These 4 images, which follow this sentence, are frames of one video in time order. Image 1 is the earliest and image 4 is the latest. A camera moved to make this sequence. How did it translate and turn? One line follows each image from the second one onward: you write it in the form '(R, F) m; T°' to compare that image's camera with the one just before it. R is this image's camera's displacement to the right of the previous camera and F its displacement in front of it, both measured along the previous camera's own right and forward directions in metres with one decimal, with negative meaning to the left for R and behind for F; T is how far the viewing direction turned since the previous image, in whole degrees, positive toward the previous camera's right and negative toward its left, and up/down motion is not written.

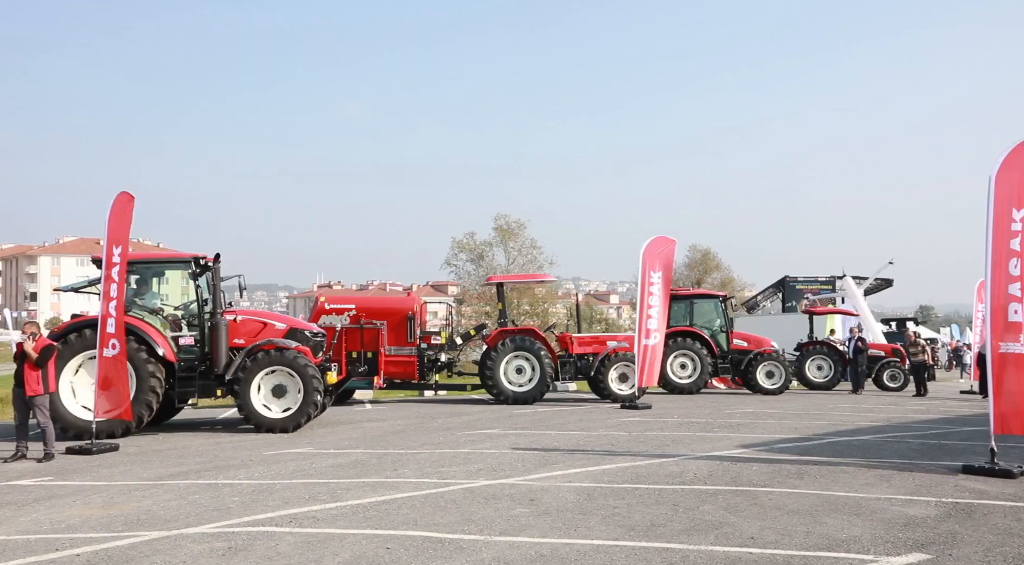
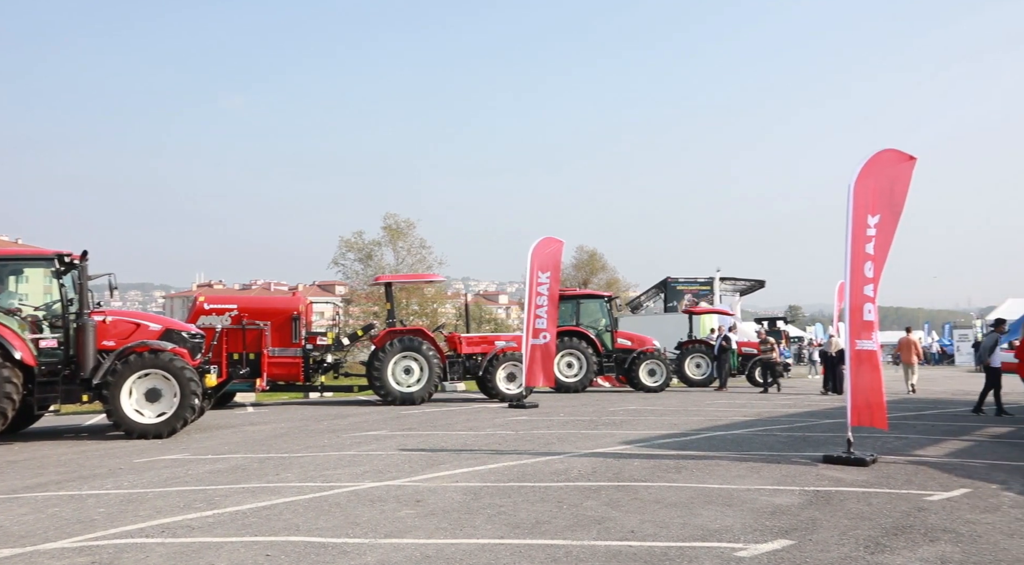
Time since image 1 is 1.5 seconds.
(+0.2, 0.0) m; +5°
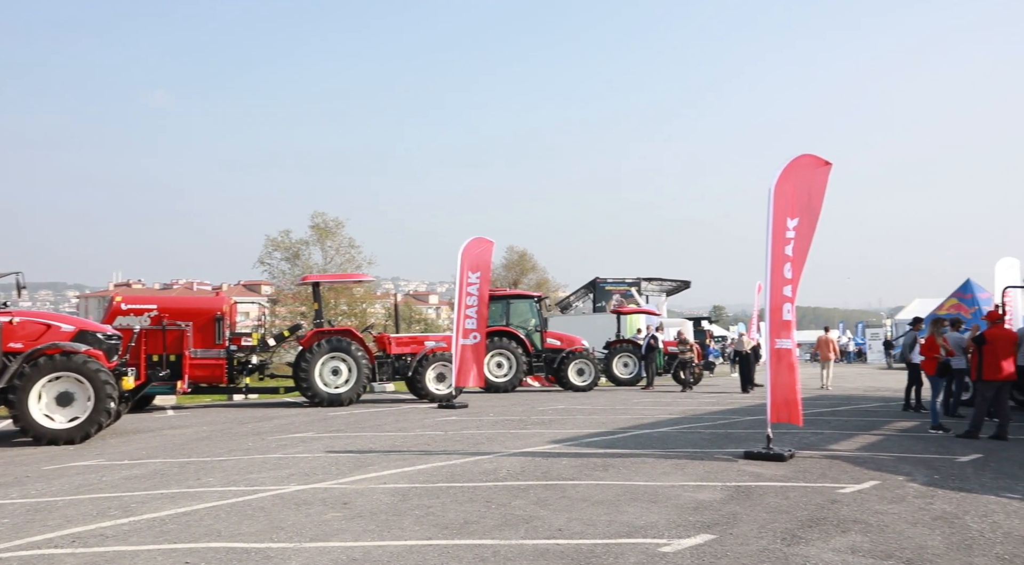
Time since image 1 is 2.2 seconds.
(+0.1, +0.1) m; +3°
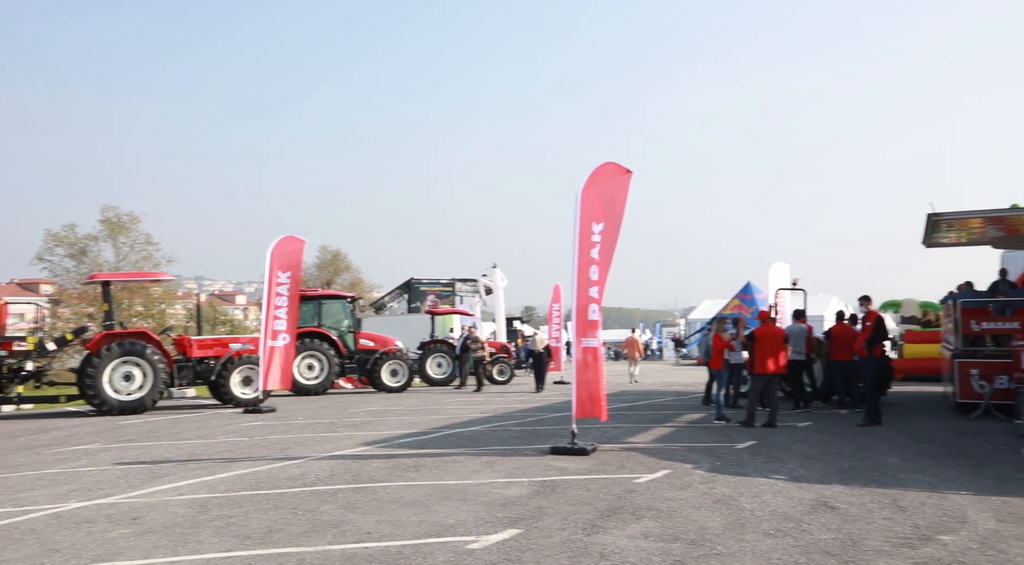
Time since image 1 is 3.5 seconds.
(-1.4, +0.1) m; +15°
